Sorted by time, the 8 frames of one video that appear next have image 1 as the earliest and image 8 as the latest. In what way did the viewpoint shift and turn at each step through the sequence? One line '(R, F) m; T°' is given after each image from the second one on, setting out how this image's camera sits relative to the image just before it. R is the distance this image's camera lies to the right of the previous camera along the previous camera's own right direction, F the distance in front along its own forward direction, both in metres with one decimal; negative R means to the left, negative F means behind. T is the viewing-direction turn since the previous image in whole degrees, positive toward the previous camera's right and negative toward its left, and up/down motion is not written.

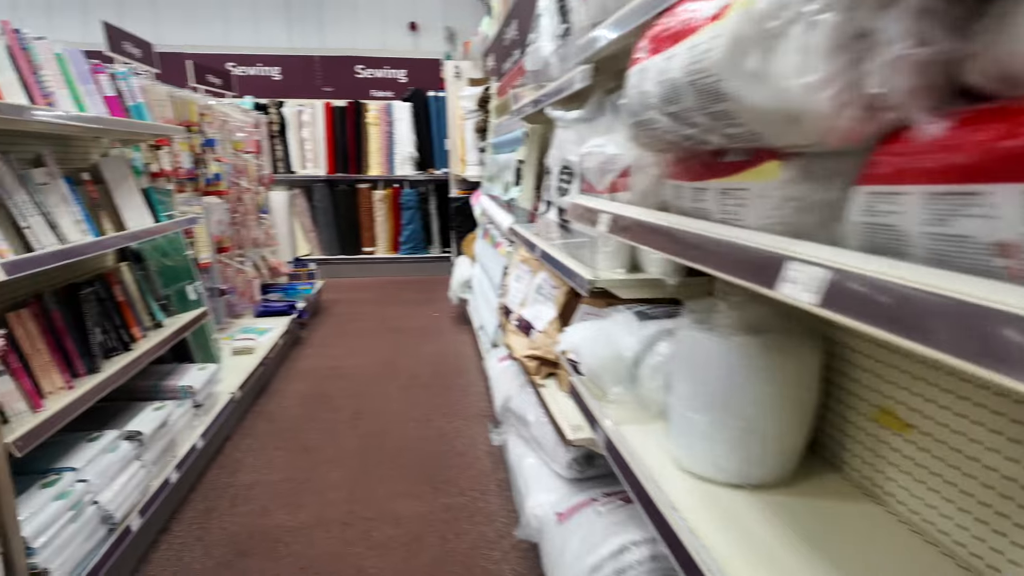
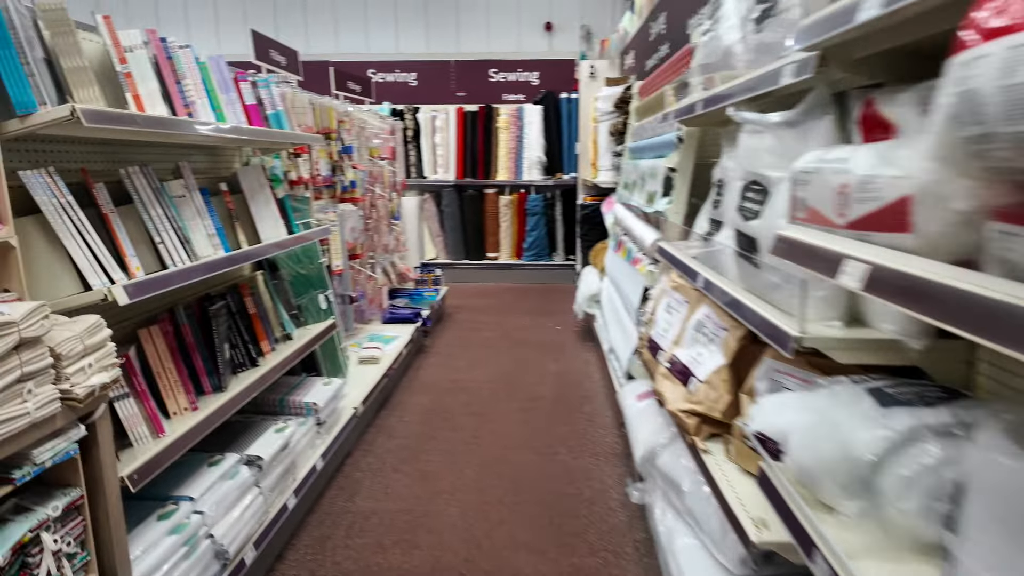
(-0.1, +0.3) m; -11°
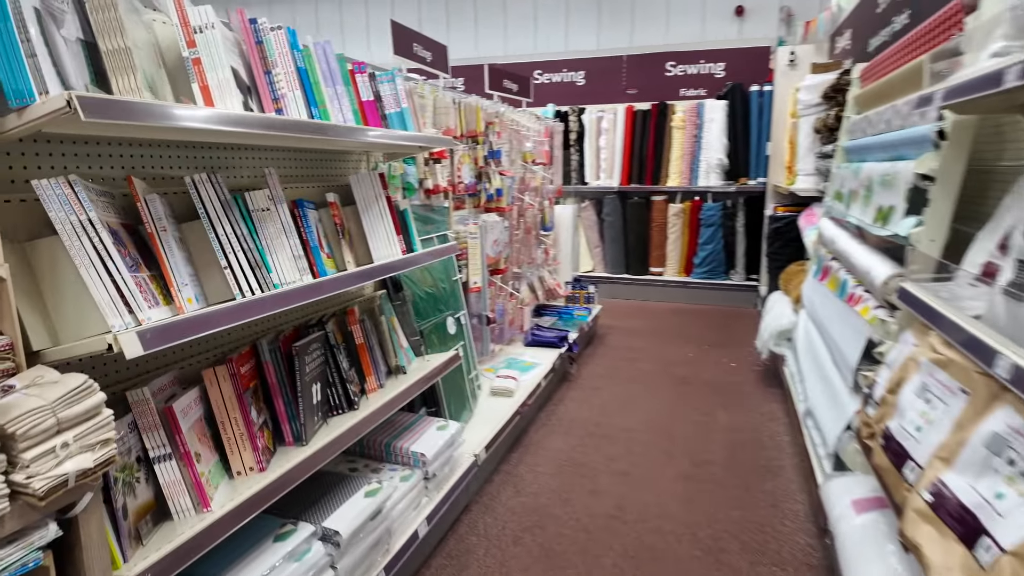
(0.0, +0.6) m; -16°
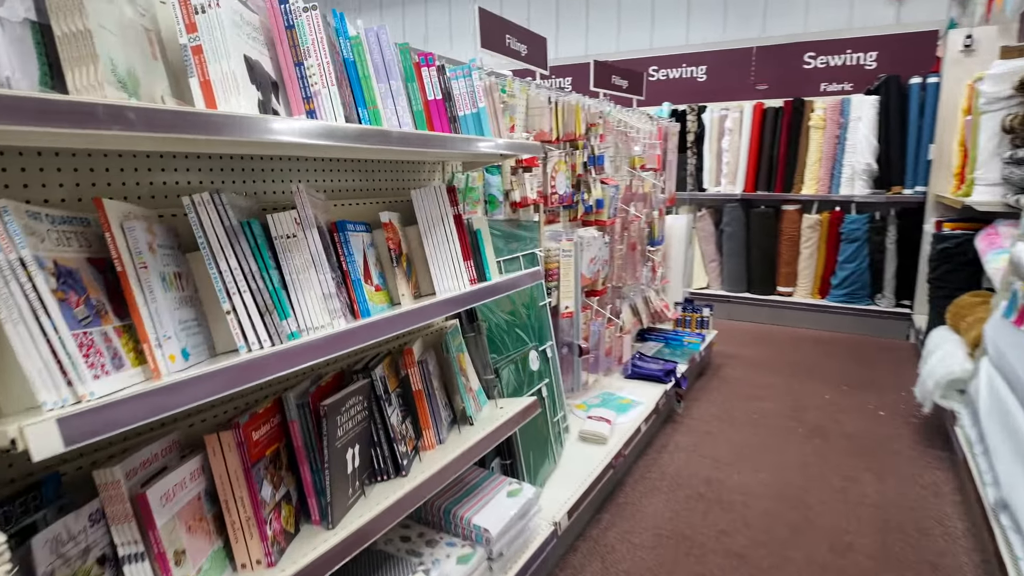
(0.0, +0.4) m; -10°
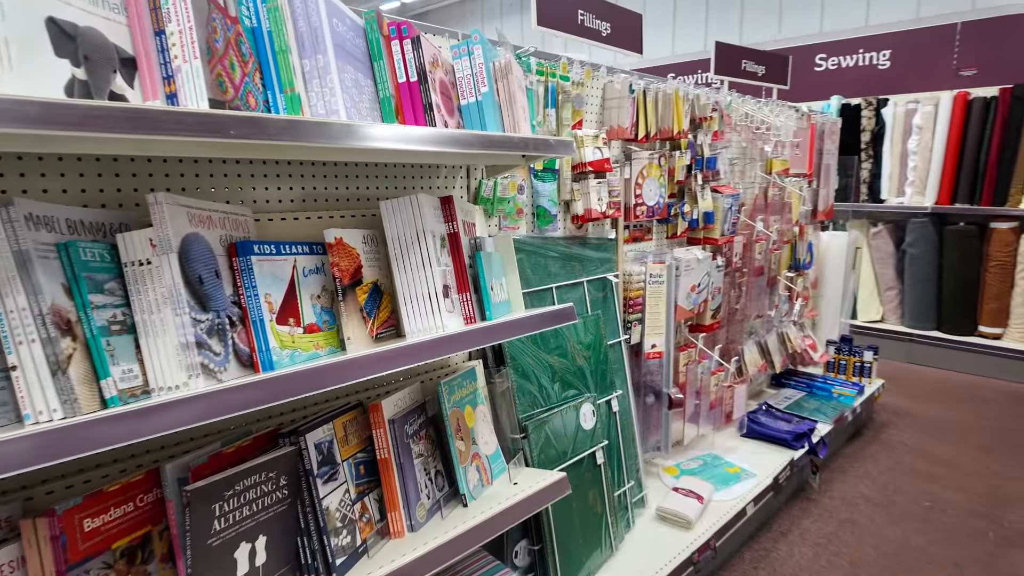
(+0.3, +0.5) m; -15°
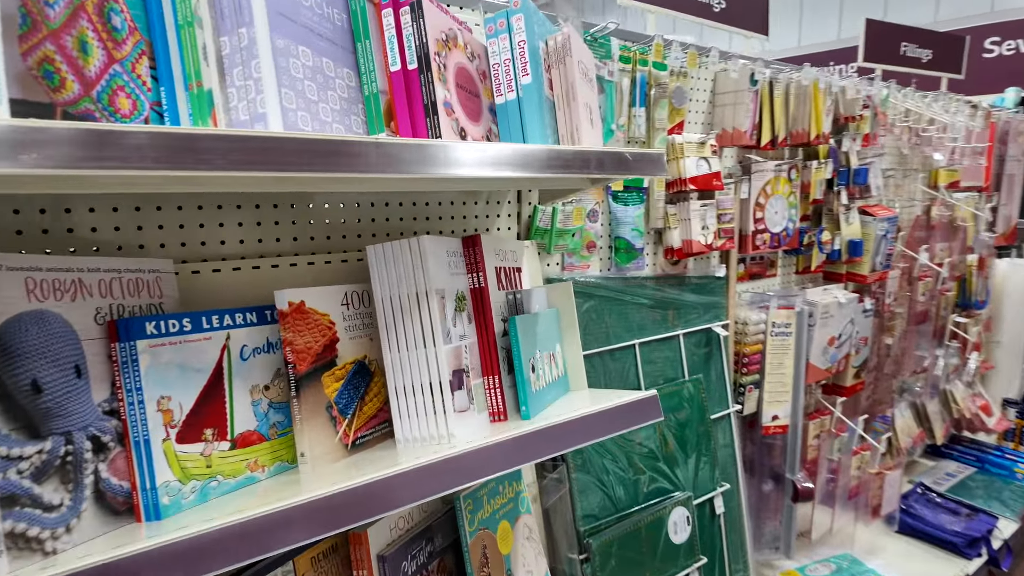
(+0.1, +0.4) m; -10°
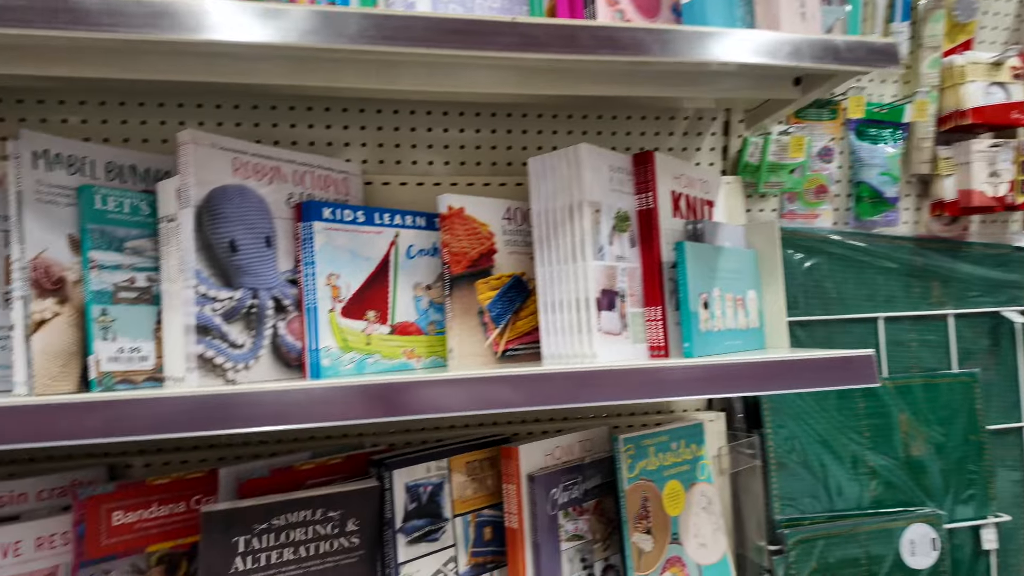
(+0.1, +0.1) m; -24°
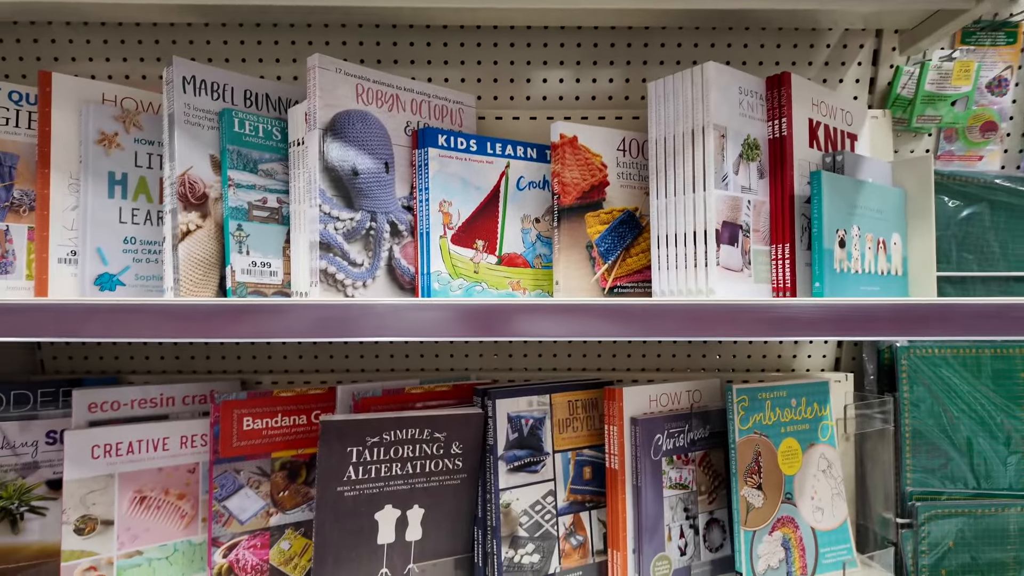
(0.0, 0.0) m; -10°
